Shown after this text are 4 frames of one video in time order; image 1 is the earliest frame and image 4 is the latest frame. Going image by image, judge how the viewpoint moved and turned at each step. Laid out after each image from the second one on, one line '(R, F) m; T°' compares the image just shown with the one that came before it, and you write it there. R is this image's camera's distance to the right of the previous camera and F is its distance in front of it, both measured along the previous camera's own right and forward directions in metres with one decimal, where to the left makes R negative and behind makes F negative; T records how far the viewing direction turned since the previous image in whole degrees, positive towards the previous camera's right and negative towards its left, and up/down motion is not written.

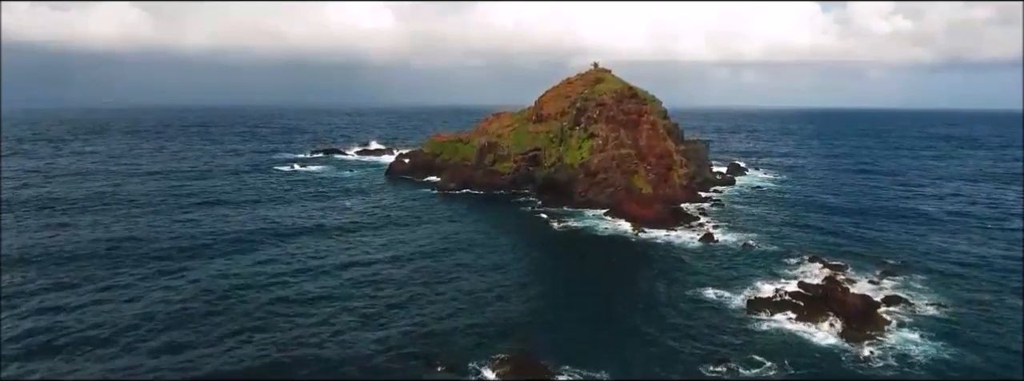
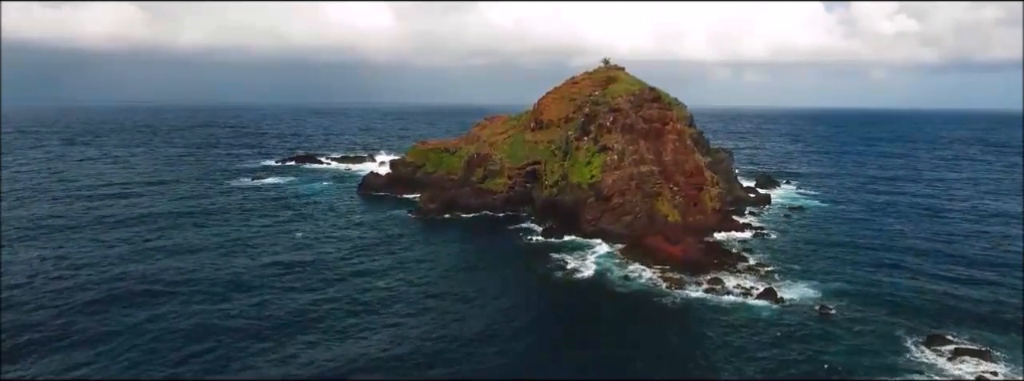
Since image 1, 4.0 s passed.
(+0.7, +15.6) m; 0°
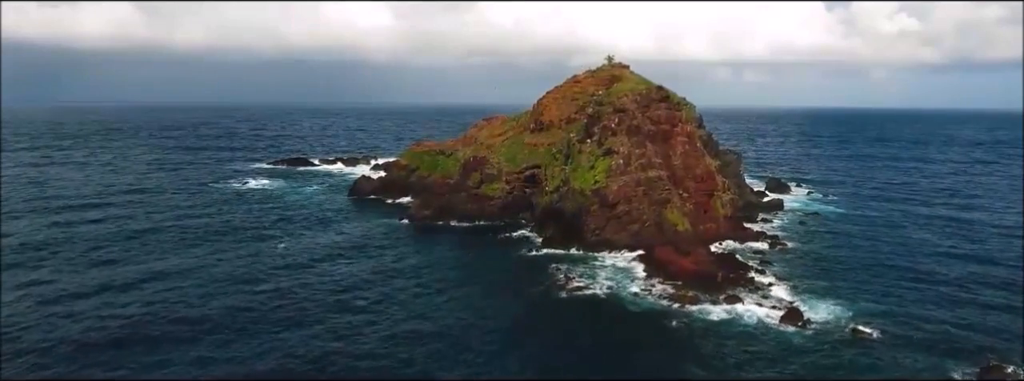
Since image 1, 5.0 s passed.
(+0.2, +4.2) m; 0°
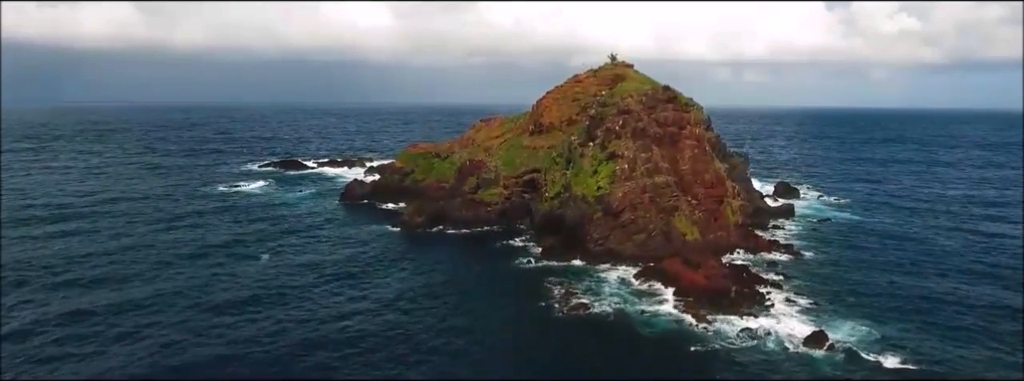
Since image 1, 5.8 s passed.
(+0.2, +3.5) m; 0°
